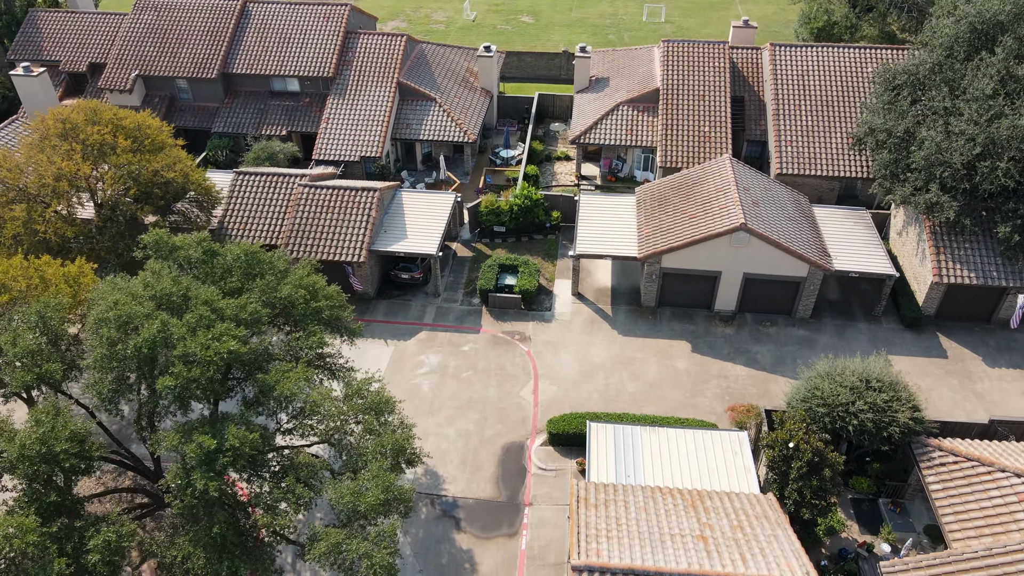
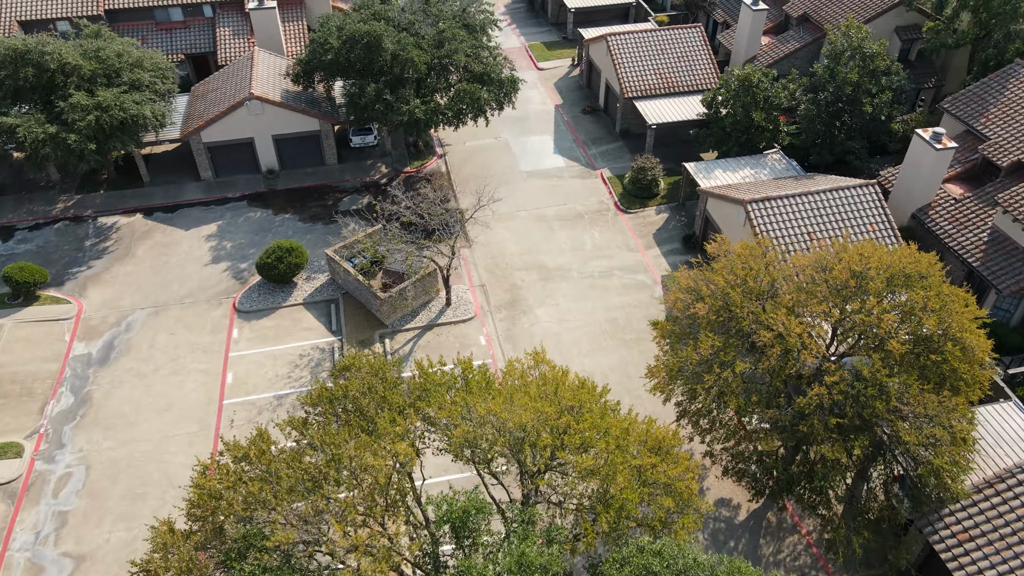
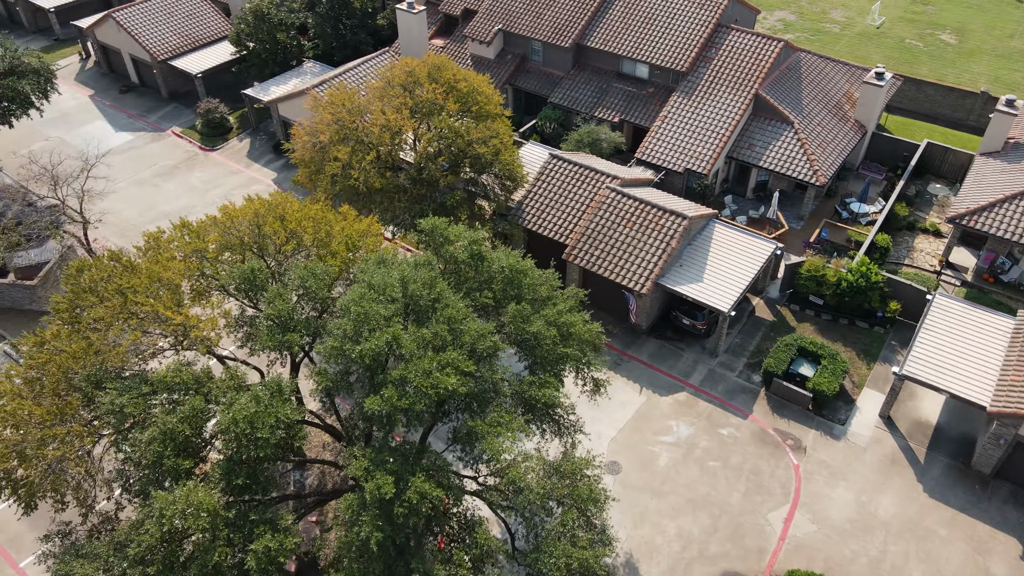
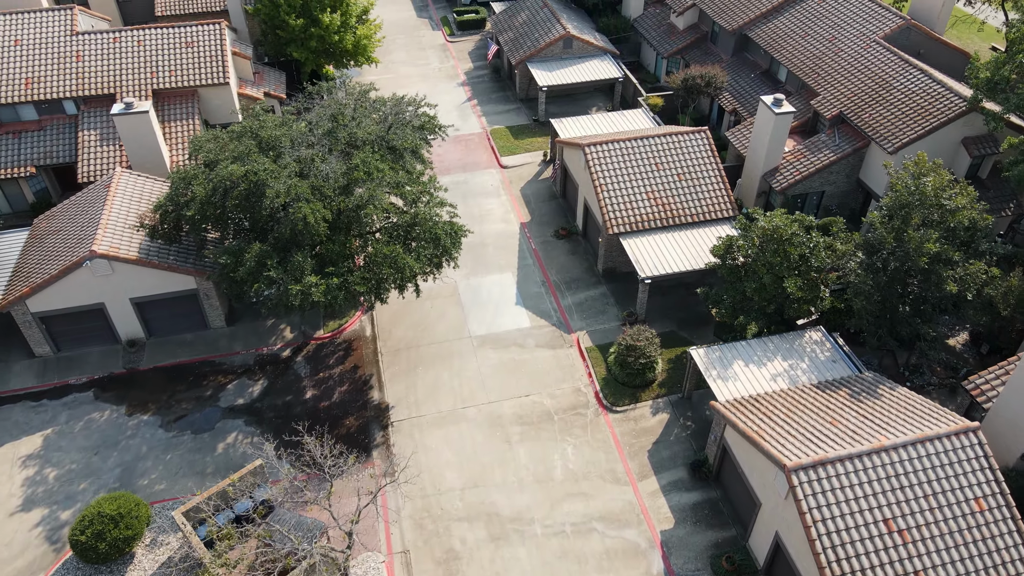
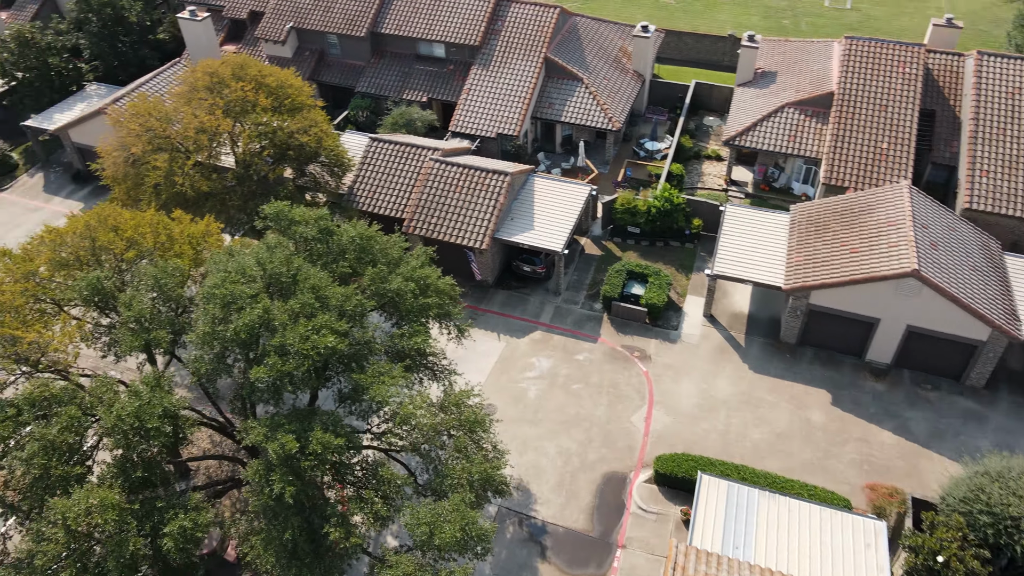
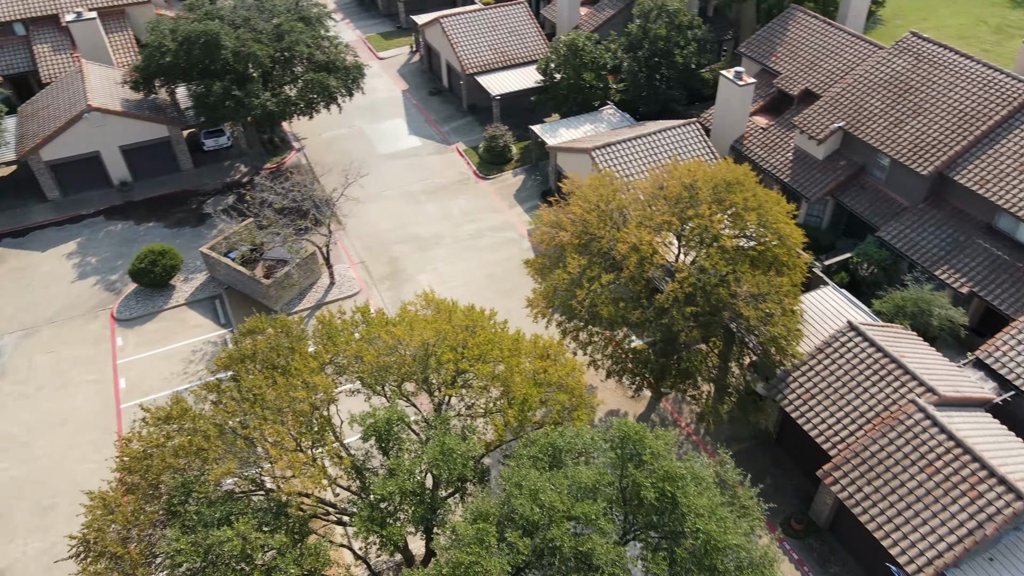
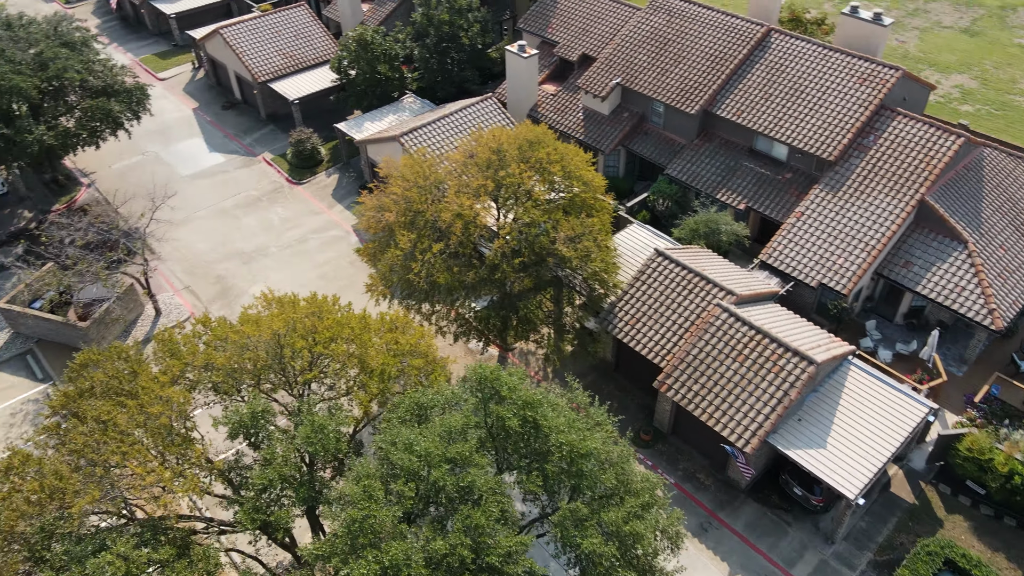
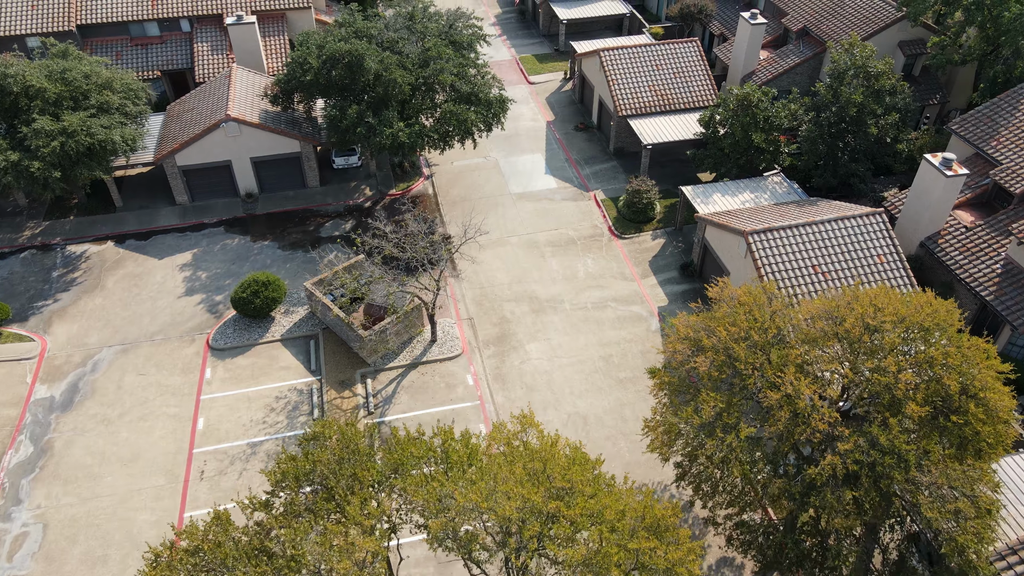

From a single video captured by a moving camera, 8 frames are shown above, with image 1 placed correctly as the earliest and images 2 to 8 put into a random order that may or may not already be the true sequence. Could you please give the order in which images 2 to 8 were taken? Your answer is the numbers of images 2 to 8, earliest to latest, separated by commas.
5, 3, 7, 6, 2, 8, 4
